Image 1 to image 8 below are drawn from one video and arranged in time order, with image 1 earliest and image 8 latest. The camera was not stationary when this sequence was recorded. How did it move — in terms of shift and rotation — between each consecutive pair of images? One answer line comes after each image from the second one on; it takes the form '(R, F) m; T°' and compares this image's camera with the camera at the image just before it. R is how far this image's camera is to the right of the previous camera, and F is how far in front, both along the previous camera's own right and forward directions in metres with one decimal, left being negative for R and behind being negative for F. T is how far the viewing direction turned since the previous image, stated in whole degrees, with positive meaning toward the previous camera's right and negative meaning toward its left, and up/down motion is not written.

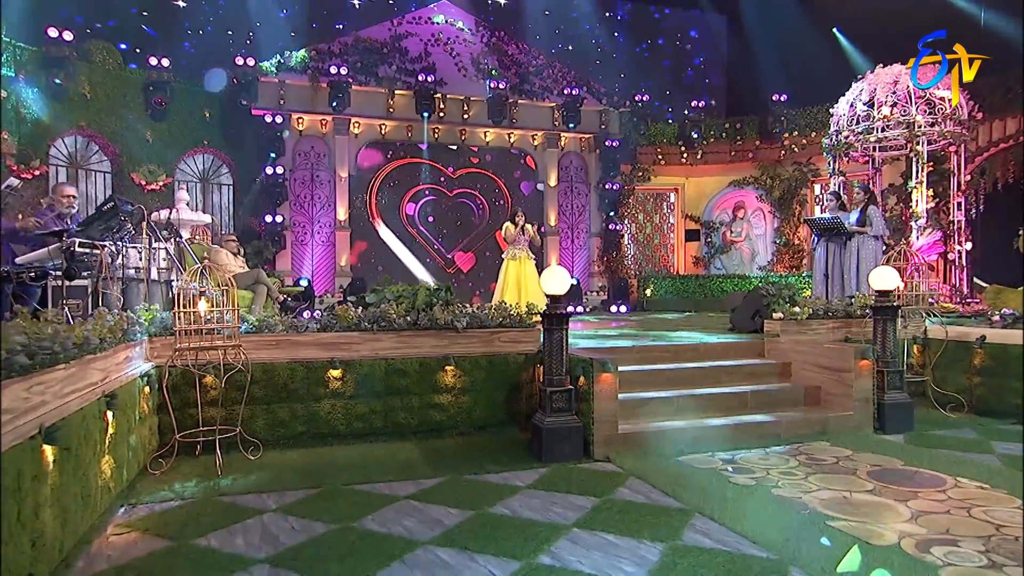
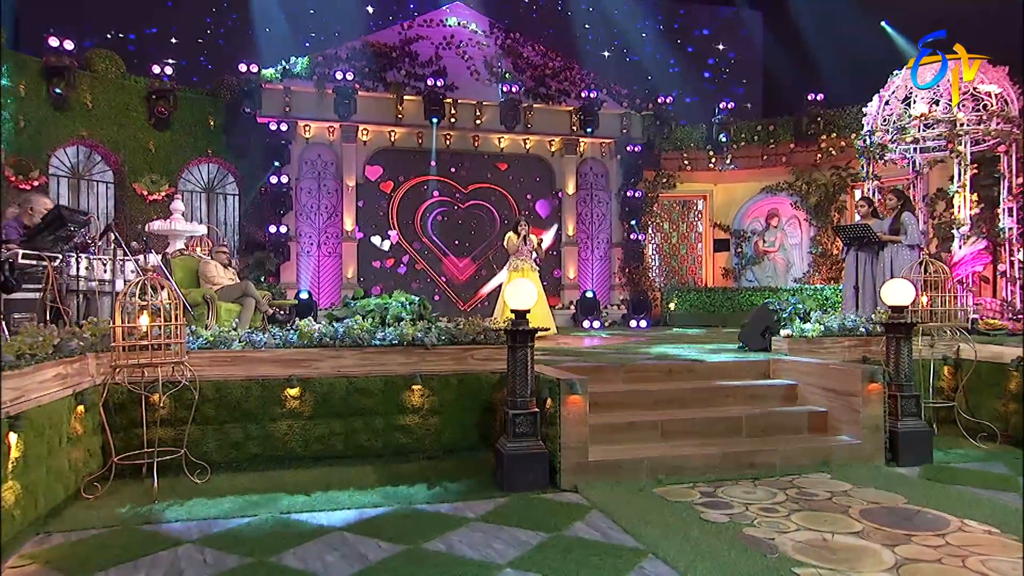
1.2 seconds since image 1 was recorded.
(+0.6, +0.4) m; -4°
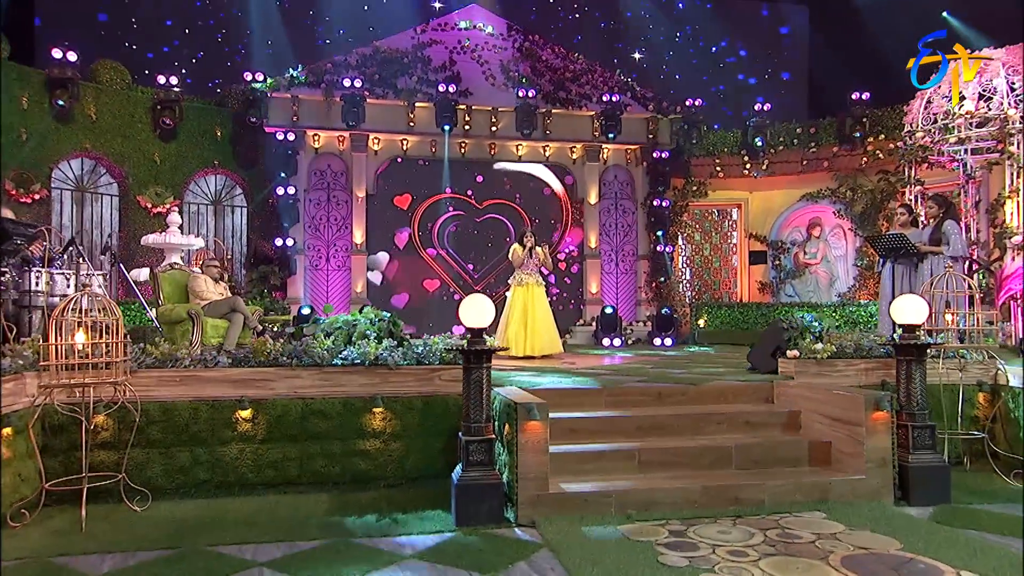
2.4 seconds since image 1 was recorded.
(+0.7, +0.4) m; -5°
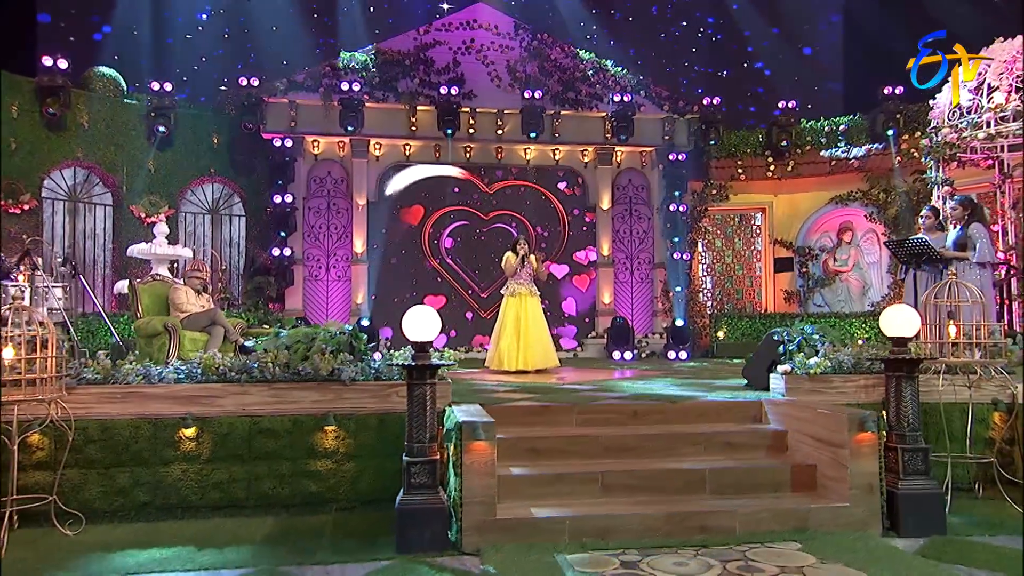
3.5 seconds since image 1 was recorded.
(+0.6, +0.4) m; -4°
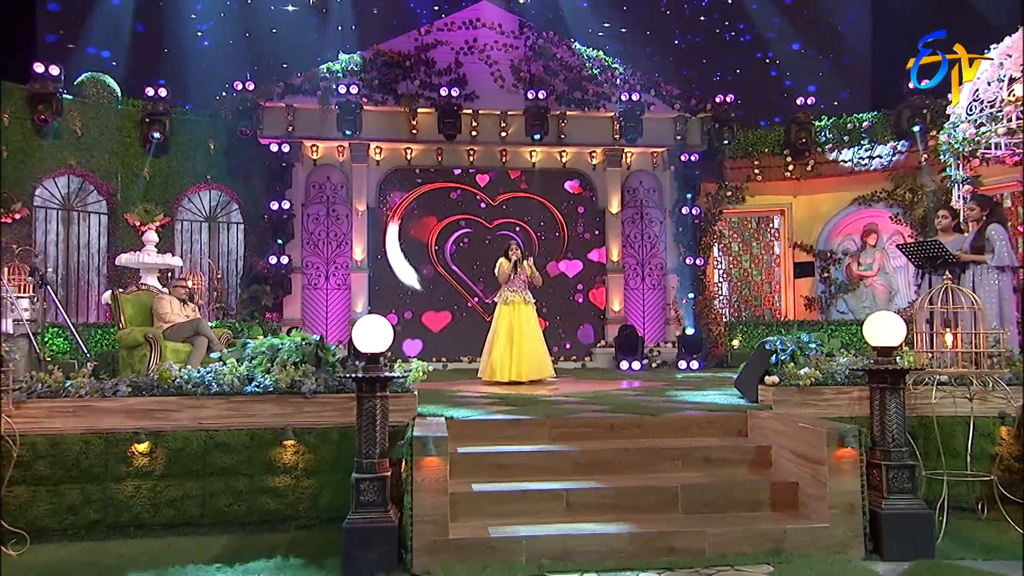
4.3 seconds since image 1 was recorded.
(+0.5, +0.3) m; -3°
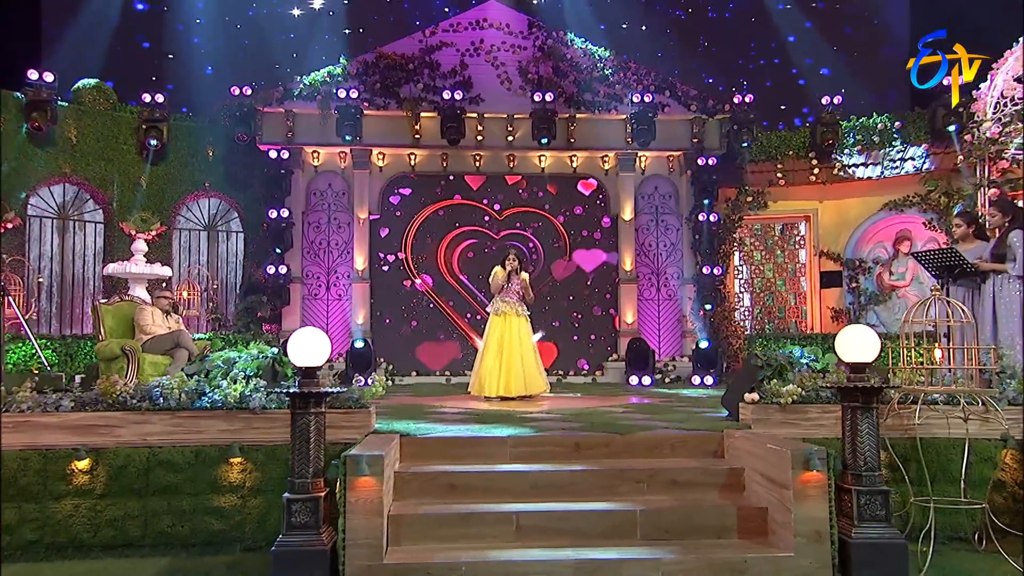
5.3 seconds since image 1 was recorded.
(+0.5, +0.4) m; -3°
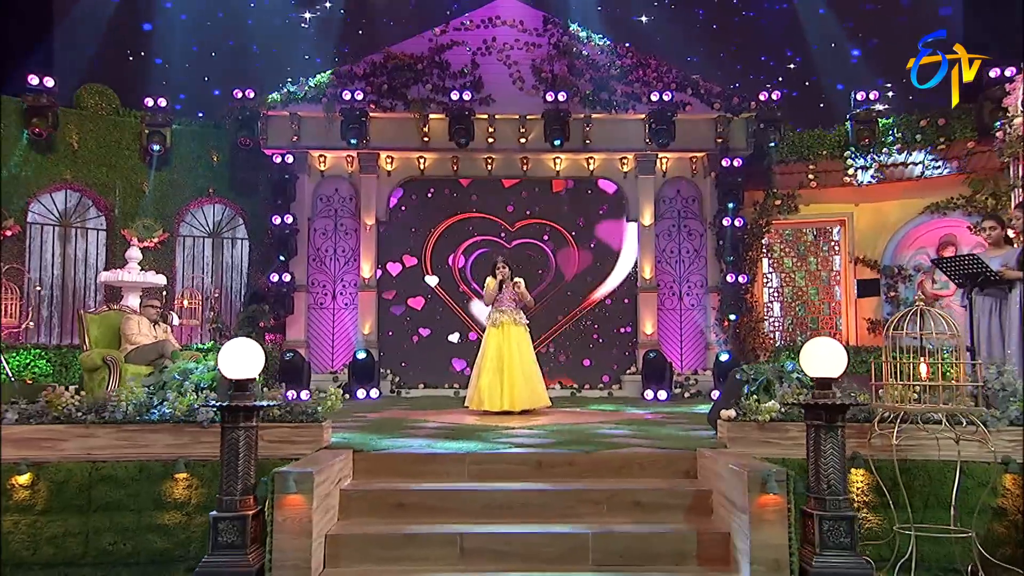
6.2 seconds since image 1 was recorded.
(+0.5, +0.4) m; -4°
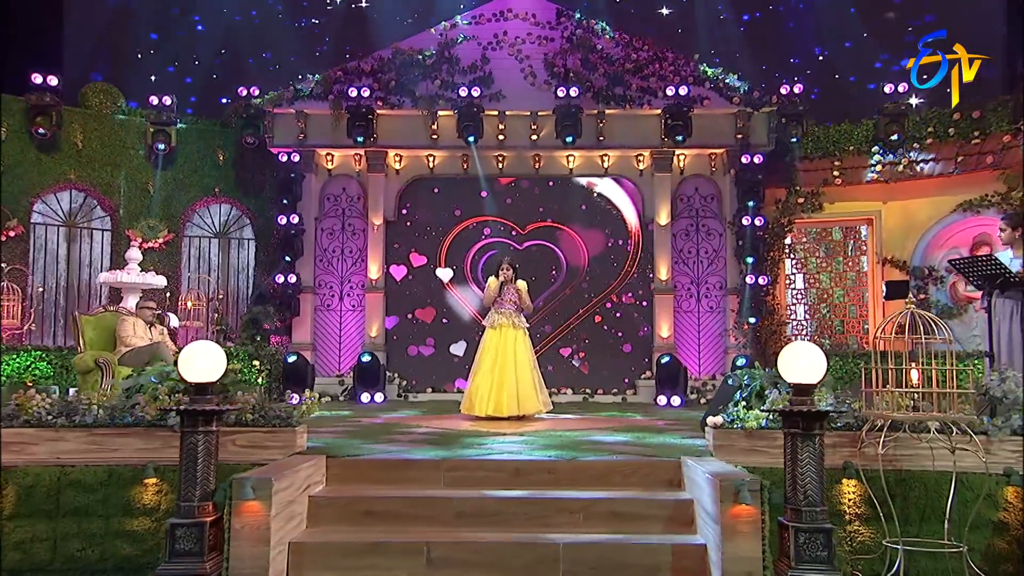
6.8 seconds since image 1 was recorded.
(+0.3, +0.3) m; -2°
